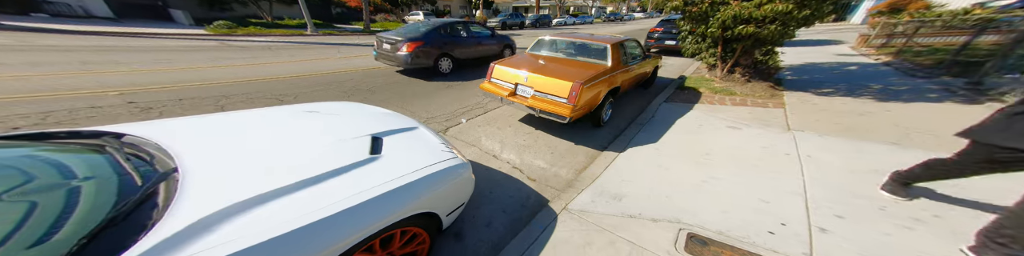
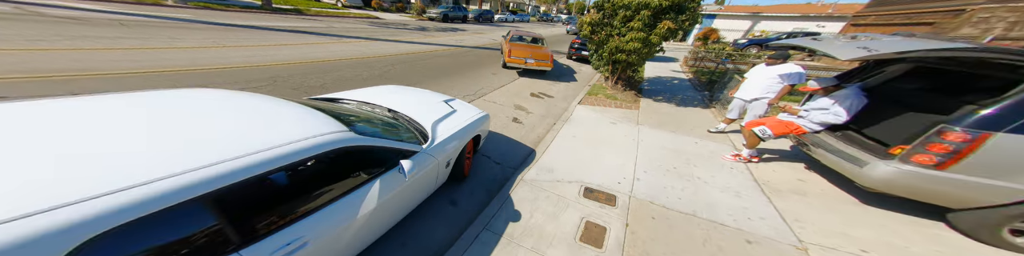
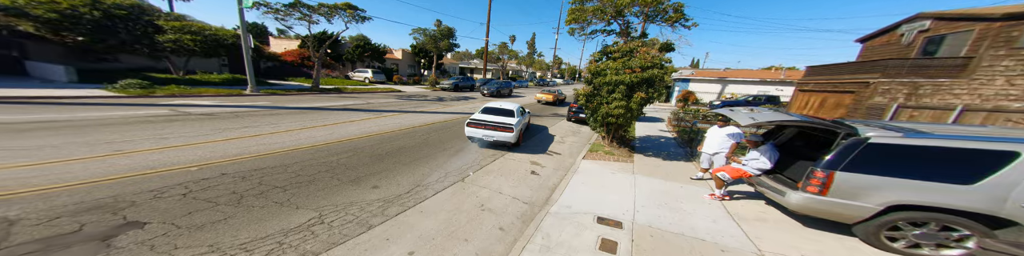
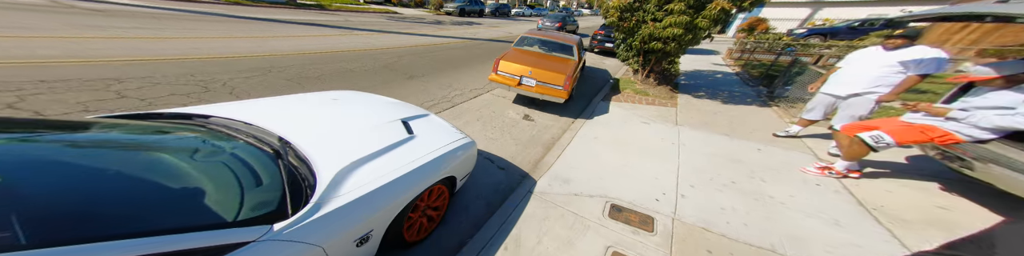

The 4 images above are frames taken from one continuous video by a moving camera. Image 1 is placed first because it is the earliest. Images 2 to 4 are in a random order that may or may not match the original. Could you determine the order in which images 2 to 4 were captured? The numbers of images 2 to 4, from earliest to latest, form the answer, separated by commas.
4, 2, 3
